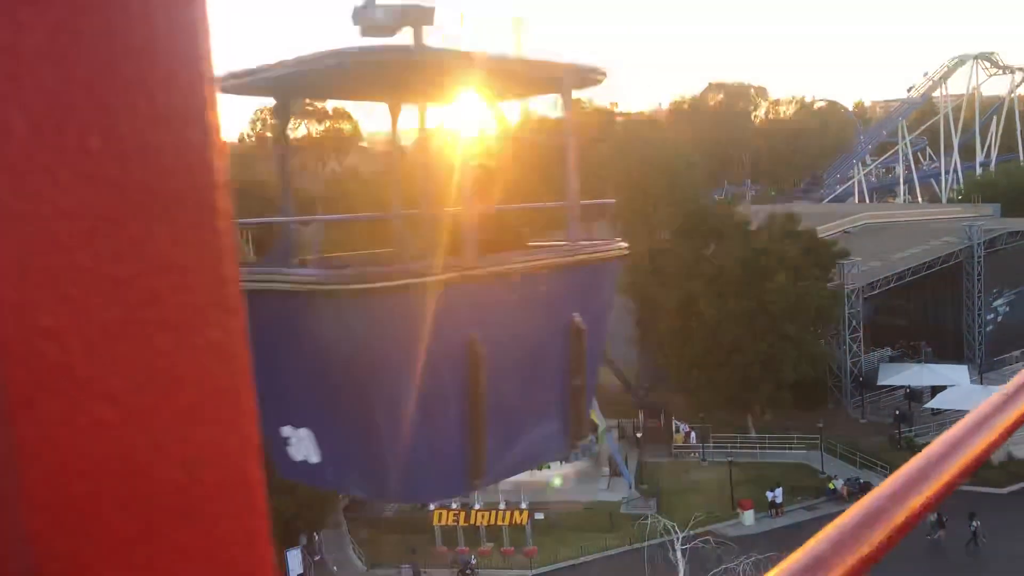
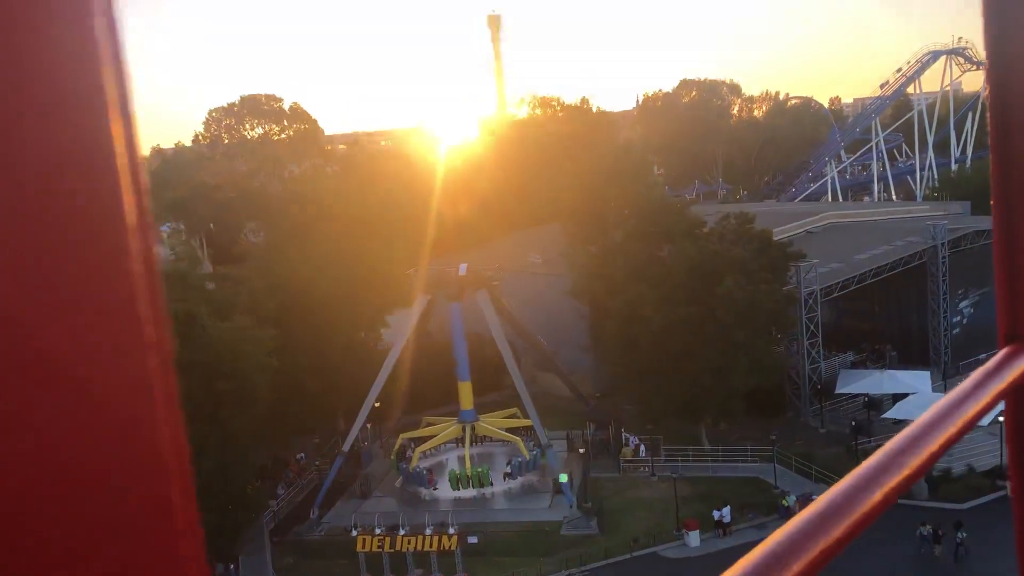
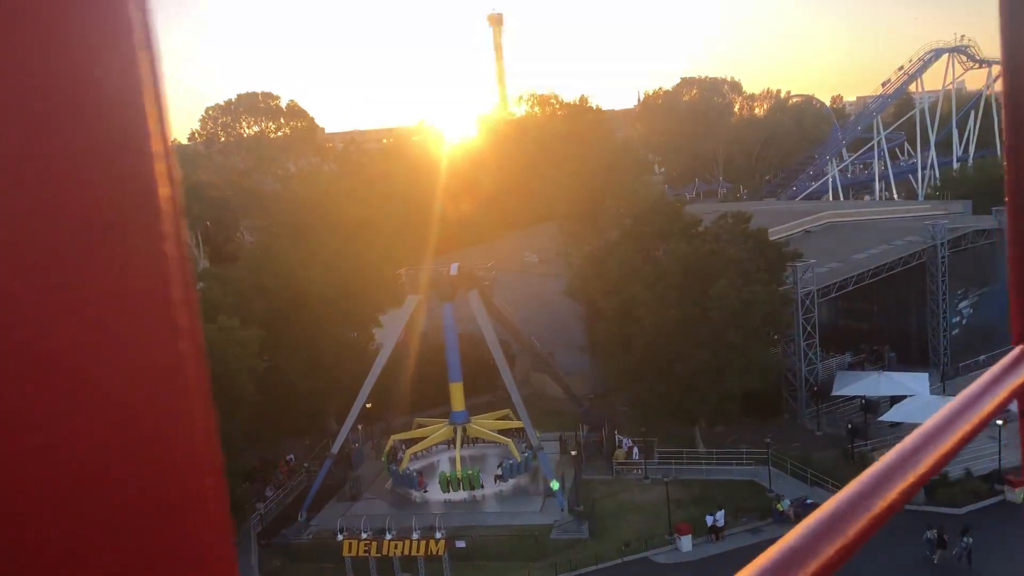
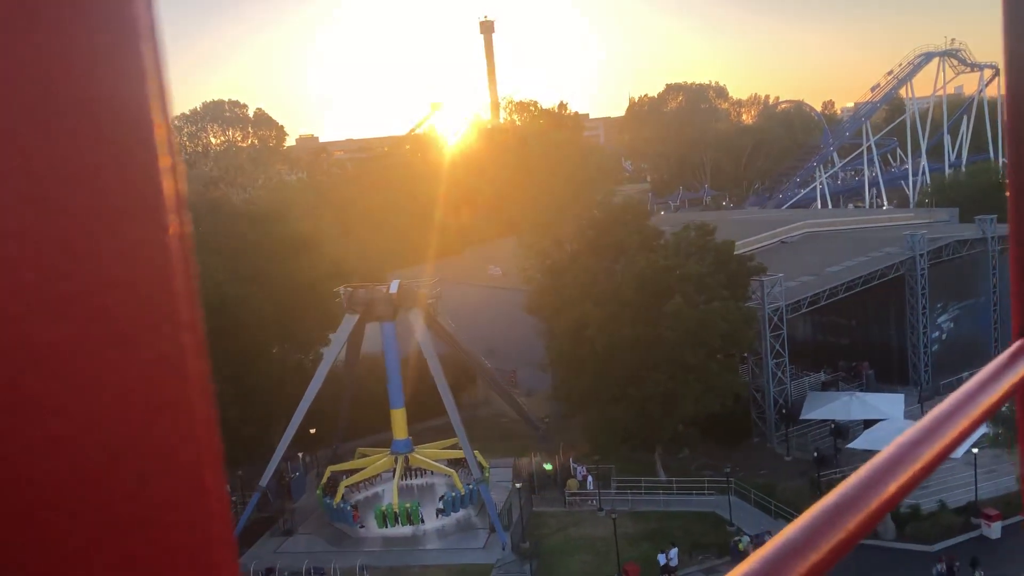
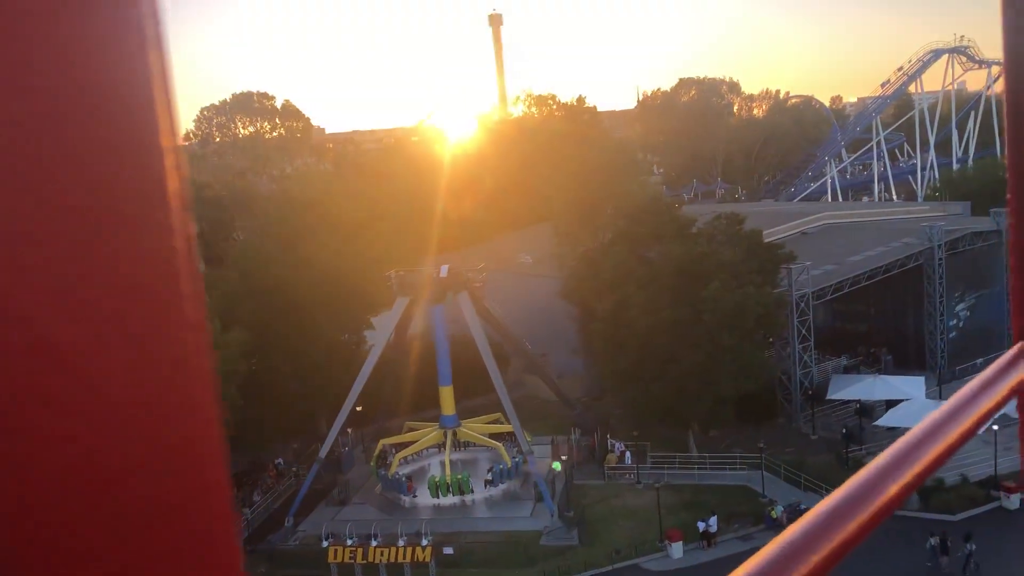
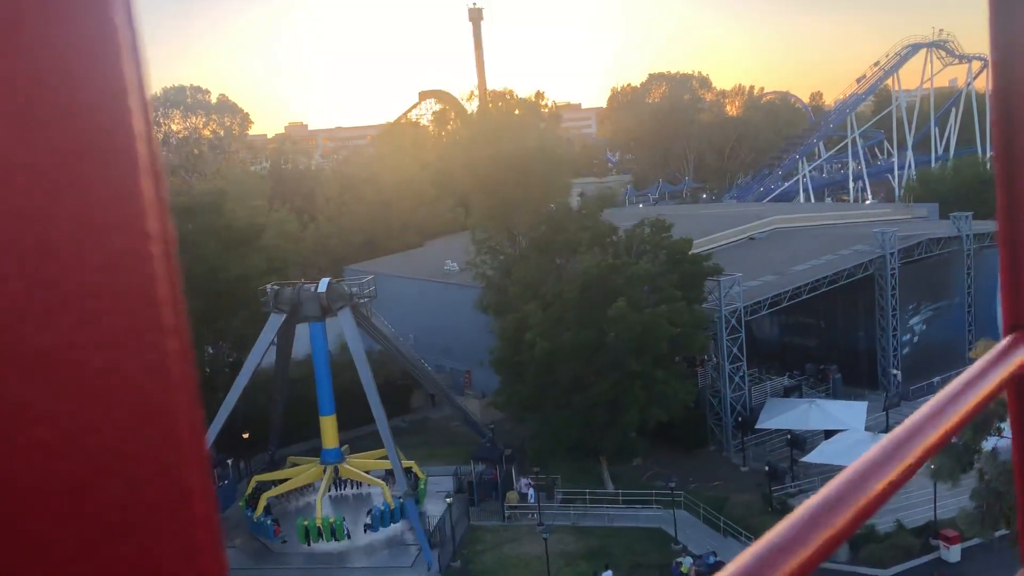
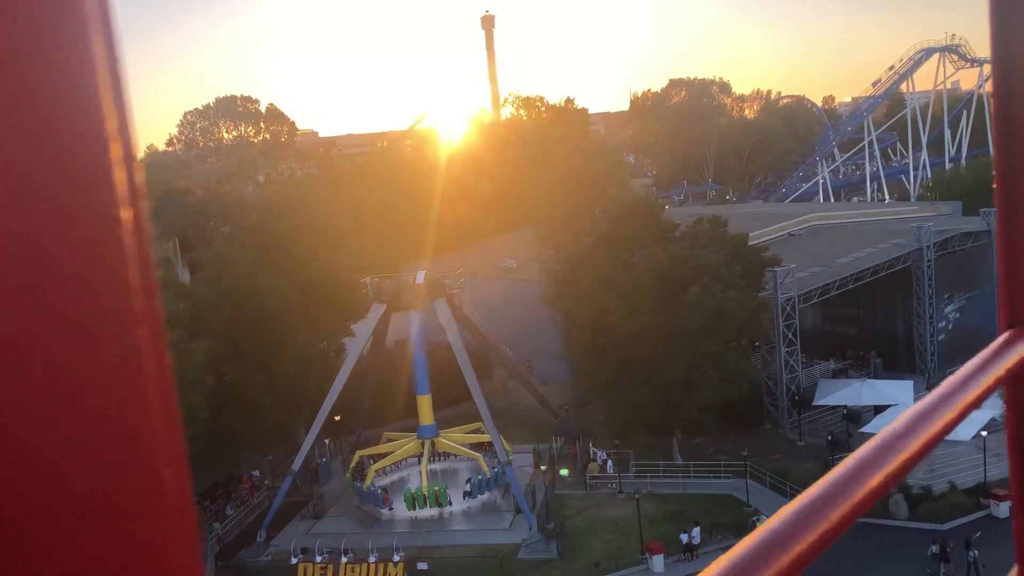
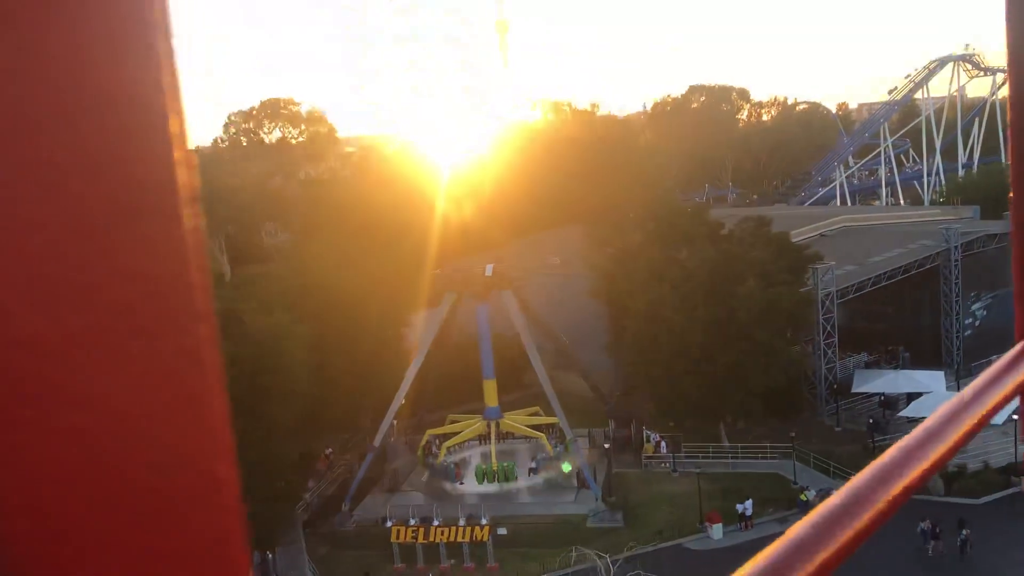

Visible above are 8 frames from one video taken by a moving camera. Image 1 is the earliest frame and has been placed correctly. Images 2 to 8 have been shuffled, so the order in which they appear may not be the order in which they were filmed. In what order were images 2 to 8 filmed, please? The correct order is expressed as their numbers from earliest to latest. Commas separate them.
8, 2, 3, 5, 7, 4, 6
